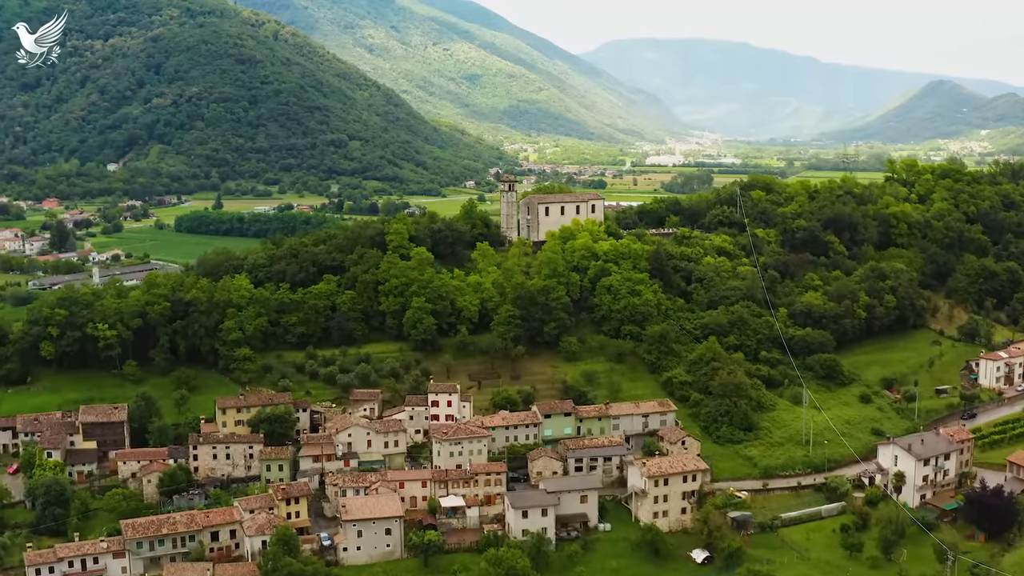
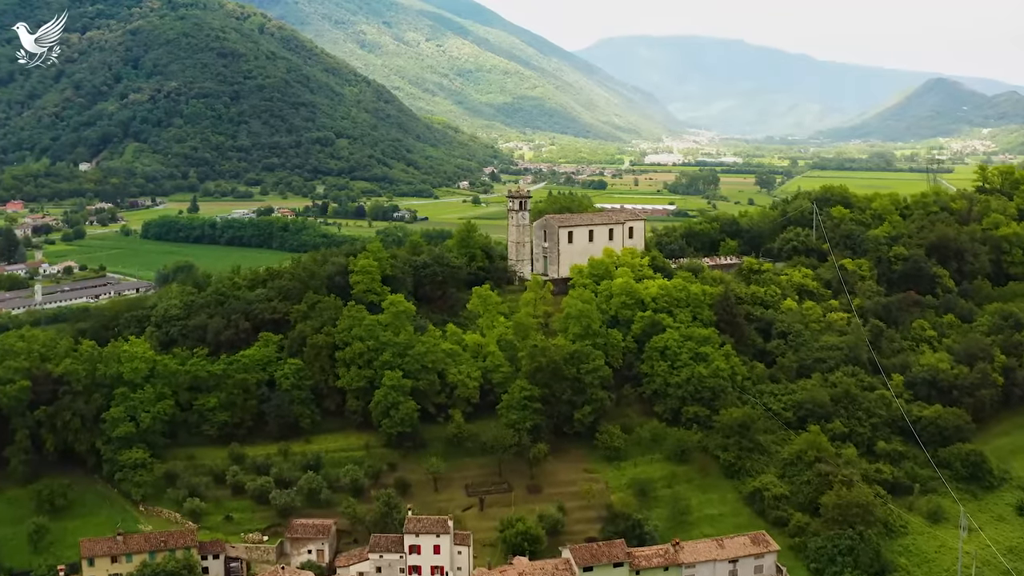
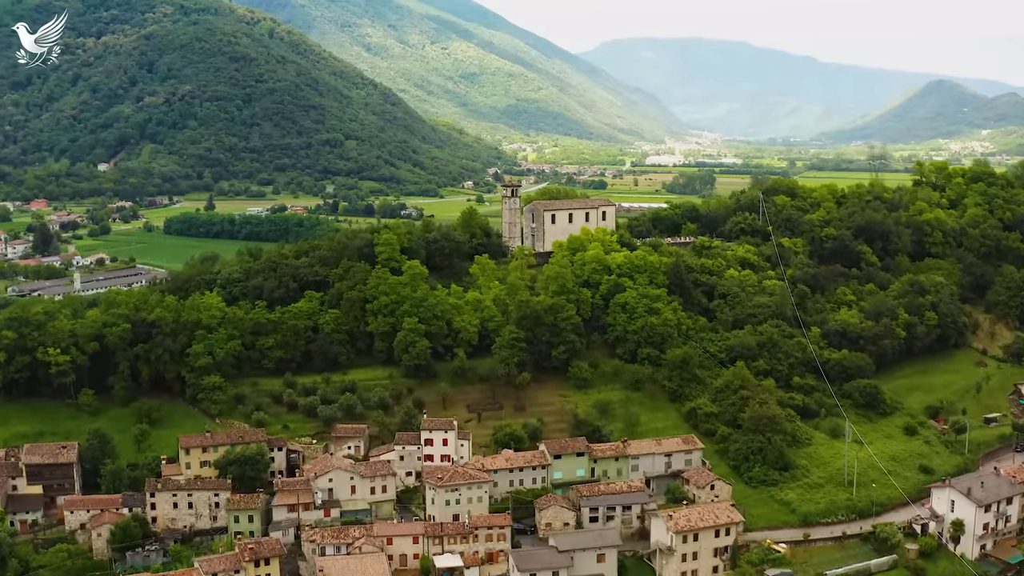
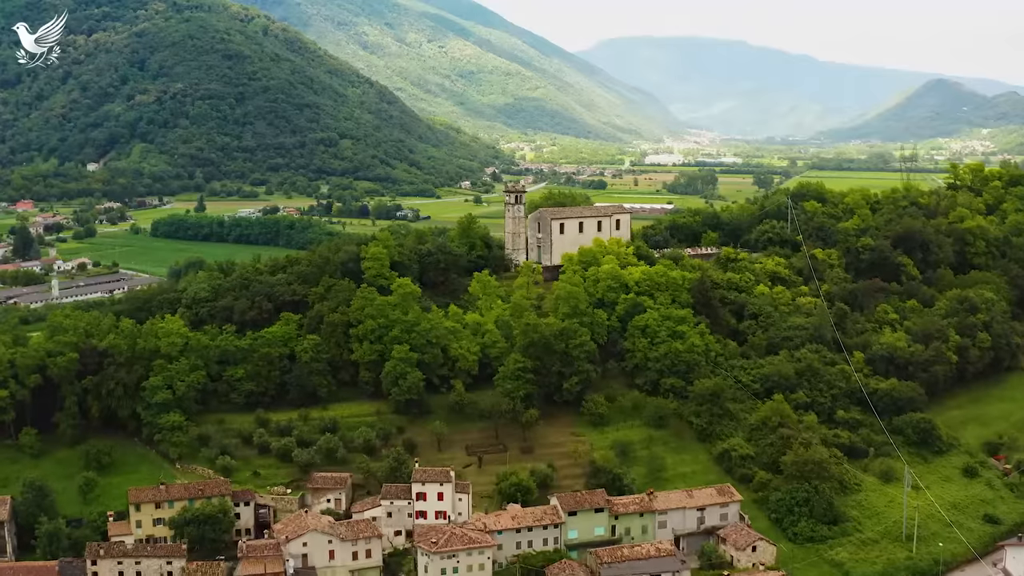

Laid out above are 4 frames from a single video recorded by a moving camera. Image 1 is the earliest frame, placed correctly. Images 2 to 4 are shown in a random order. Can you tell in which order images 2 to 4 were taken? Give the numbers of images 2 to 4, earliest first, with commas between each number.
3, 4, 2
